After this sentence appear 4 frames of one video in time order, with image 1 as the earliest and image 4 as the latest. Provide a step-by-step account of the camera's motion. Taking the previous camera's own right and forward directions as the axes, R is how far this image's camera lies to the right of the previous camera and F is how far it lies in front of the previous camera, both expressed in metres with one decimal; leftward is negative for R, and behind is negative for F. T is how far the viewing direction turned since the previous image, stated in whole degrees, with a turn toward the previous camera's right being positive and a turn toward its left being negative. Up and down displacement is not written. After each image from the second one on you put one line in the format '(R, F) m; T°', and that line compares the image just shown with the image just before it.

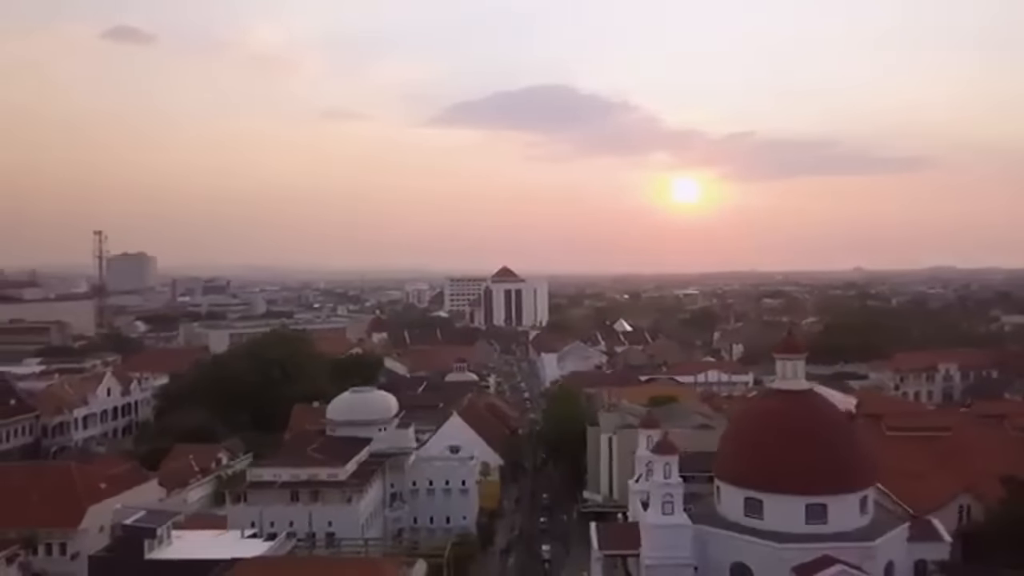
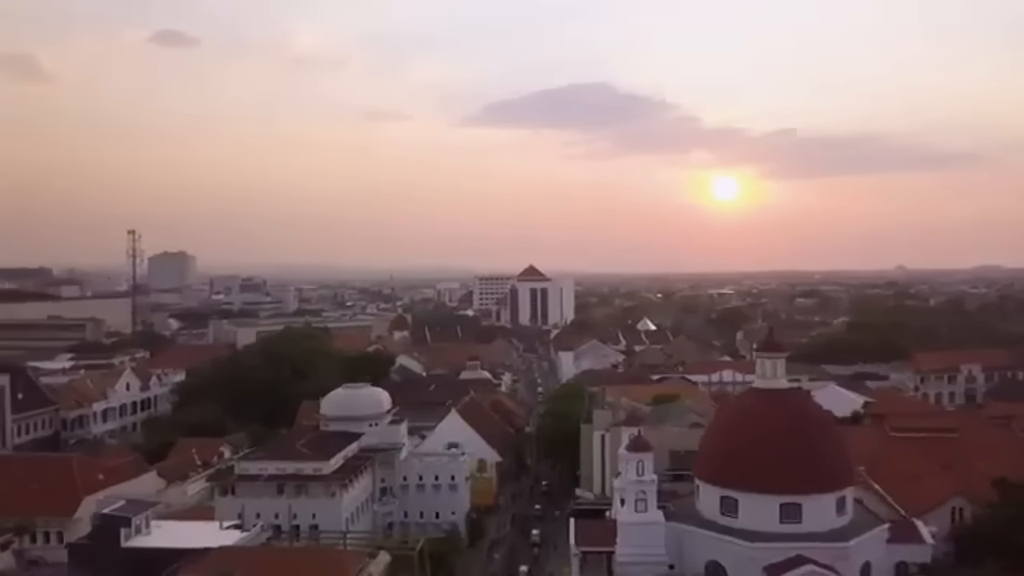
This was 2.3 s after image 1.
(+1.8, -0.2) m; -3°
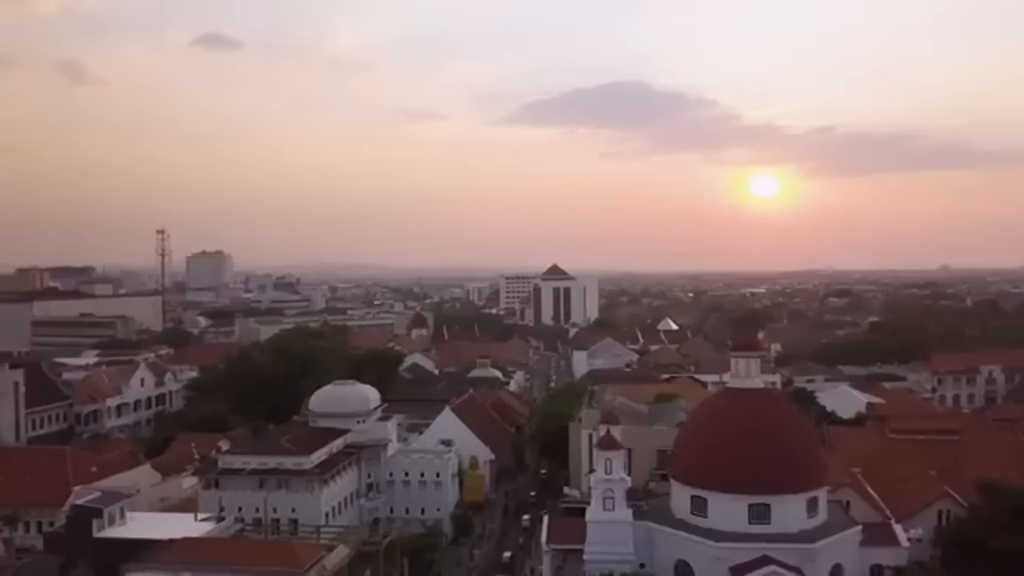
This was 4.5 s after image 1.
(+1.9, -0.1) m; -3°
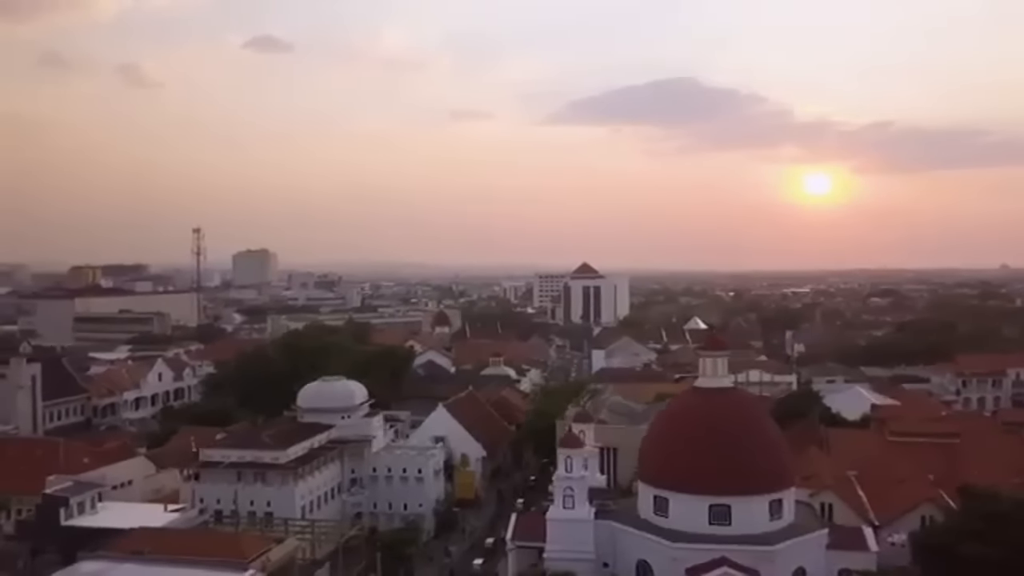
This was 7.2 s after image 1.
(+2.4, 0.0) m; -4°
